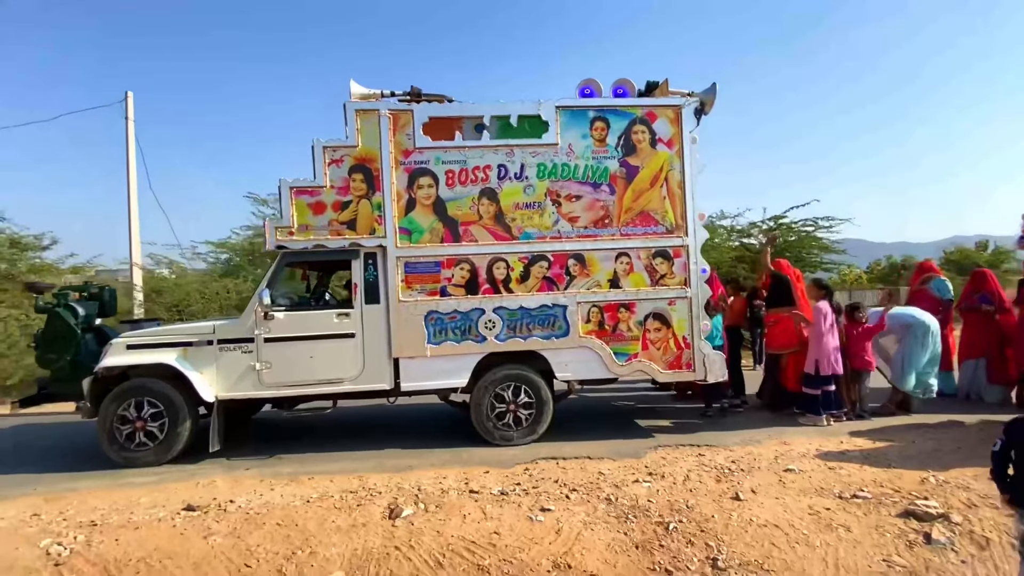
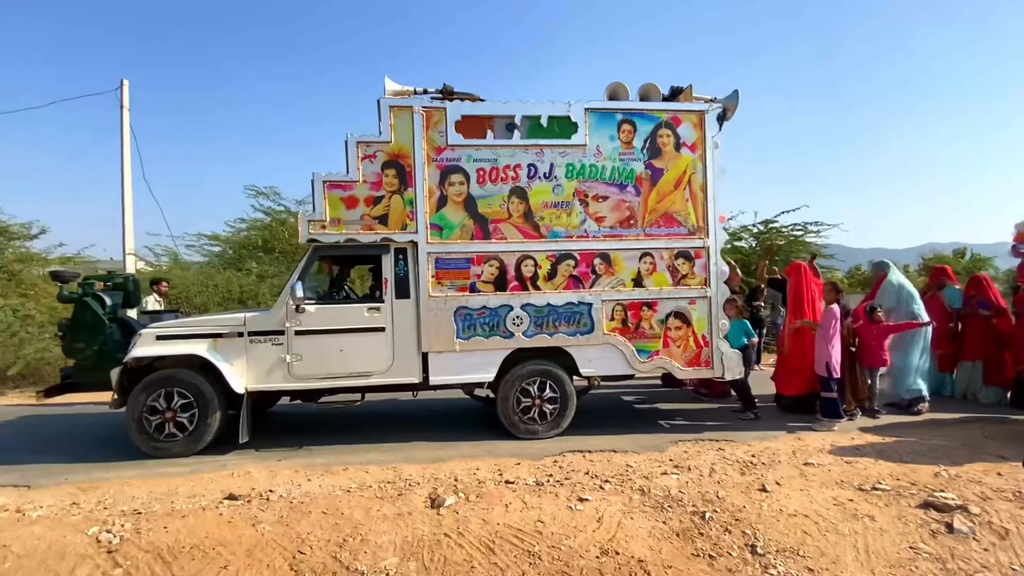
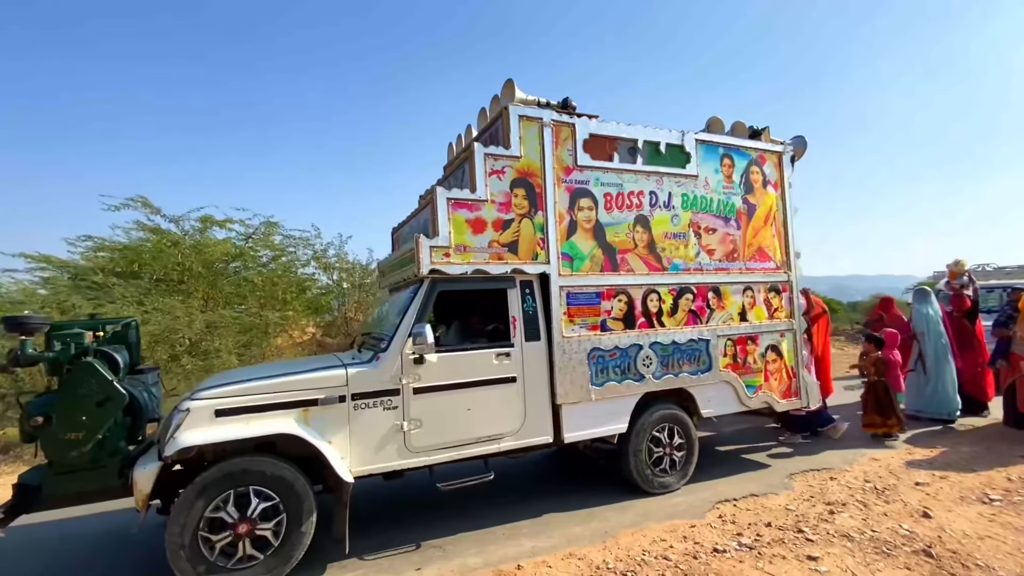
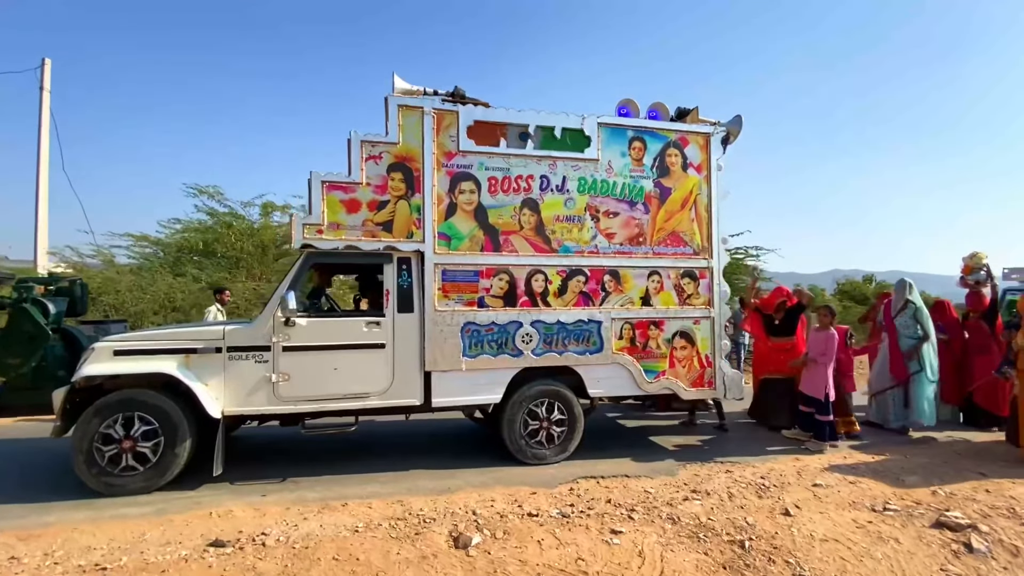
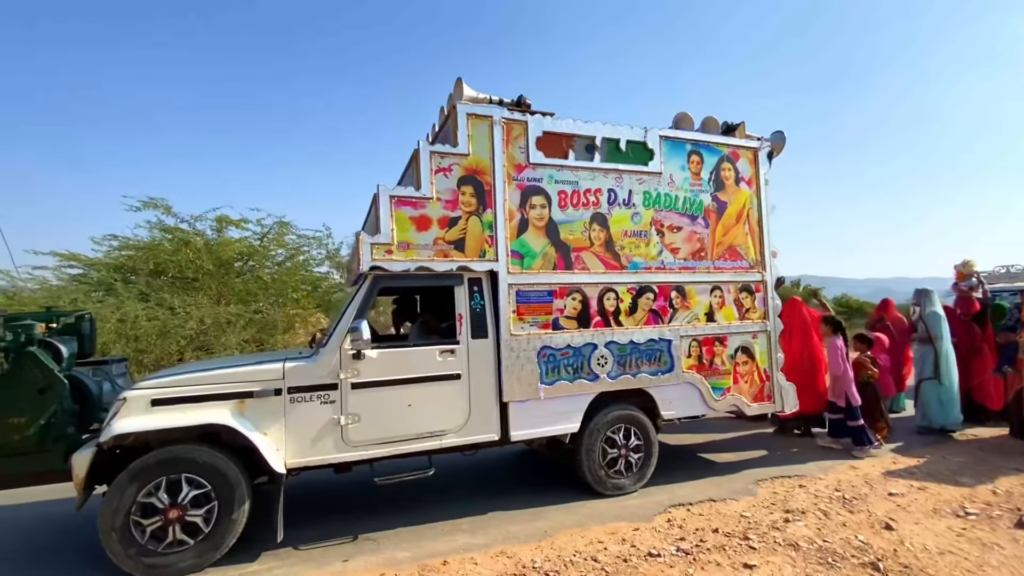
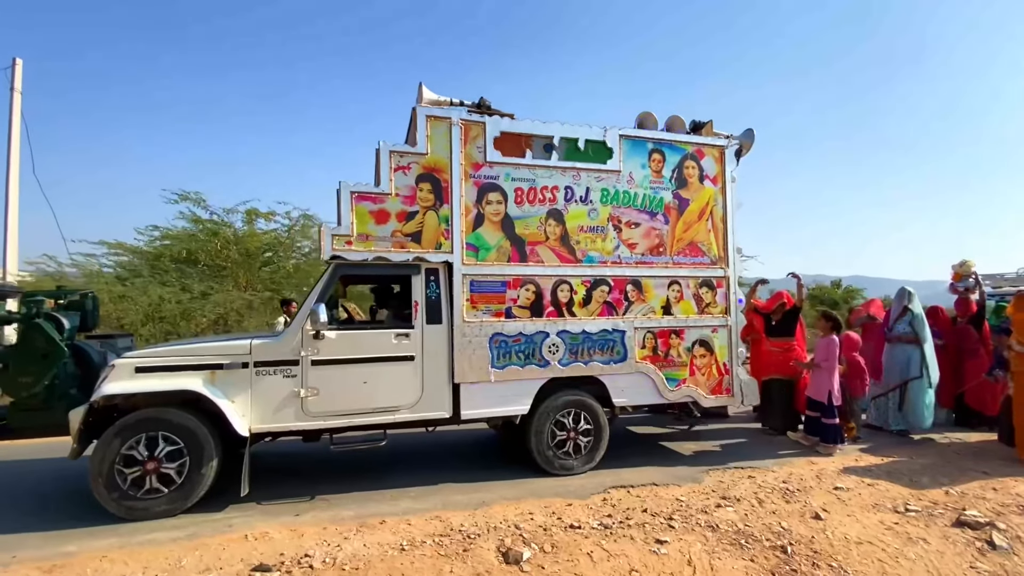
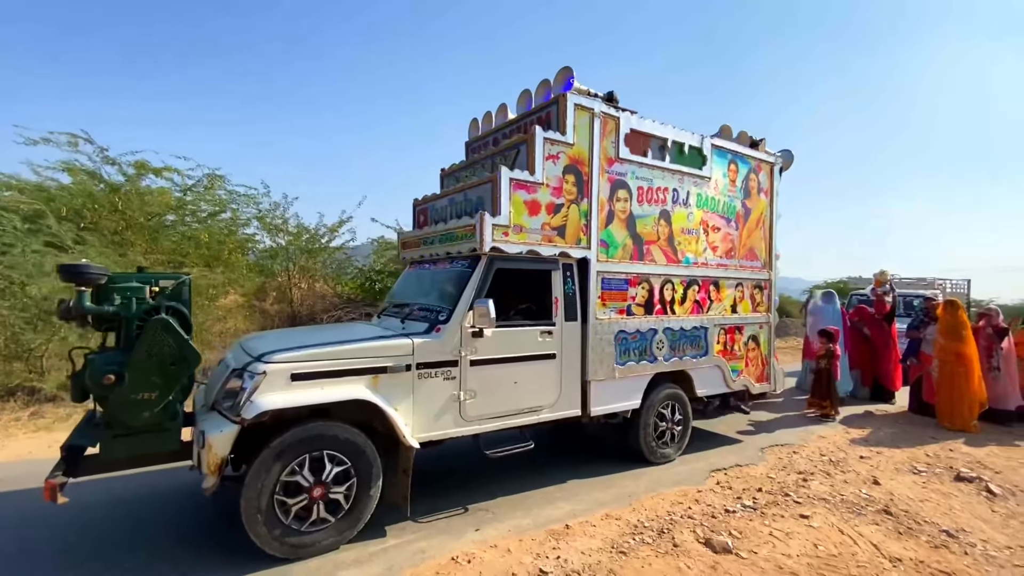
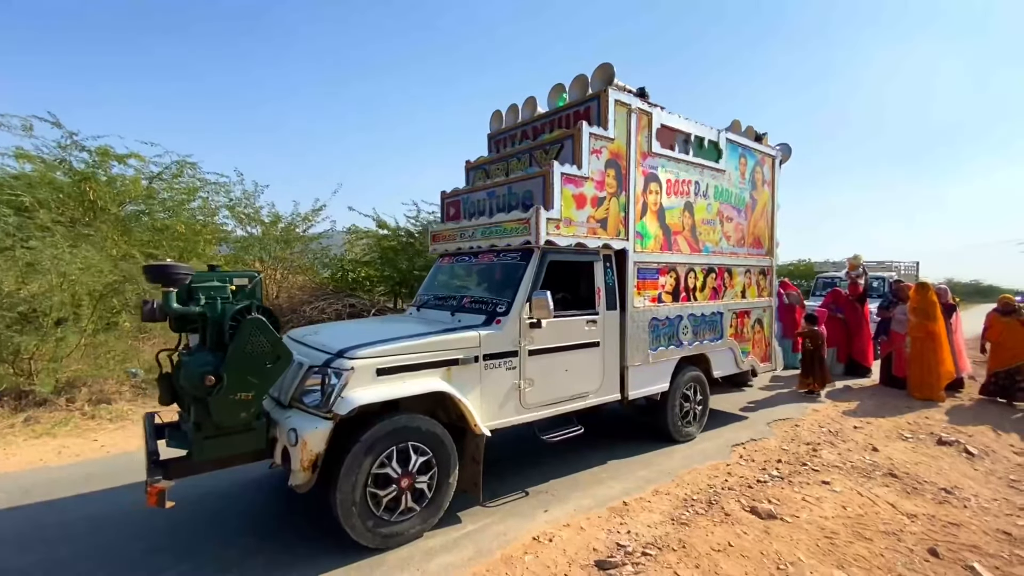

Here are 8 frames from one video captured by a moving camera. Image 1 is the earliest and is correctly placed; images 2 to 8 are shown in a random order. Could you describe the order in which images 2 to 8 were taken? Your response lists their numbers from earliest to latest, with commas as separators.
2, 4, 6, 5, 3, 7, 8
